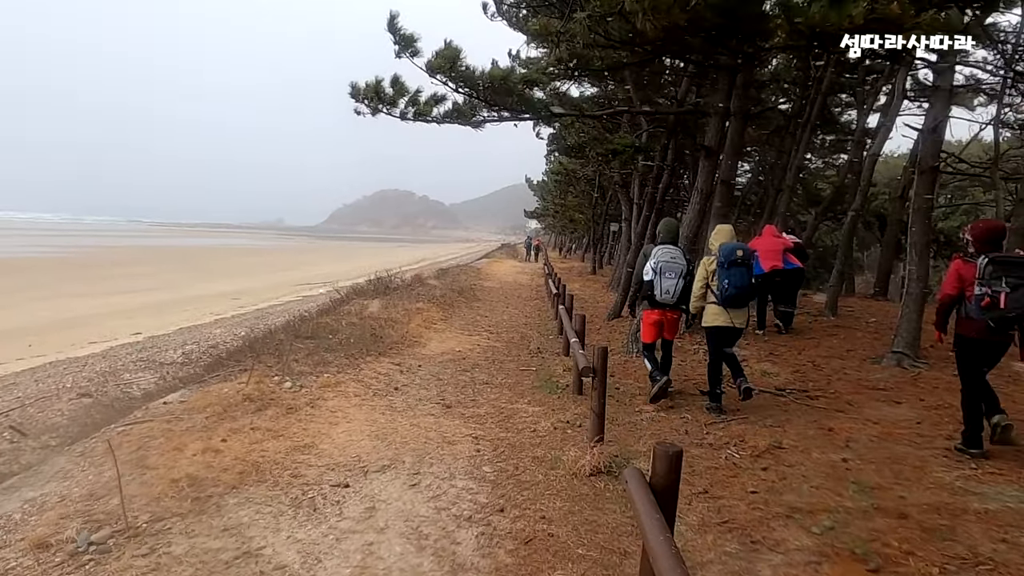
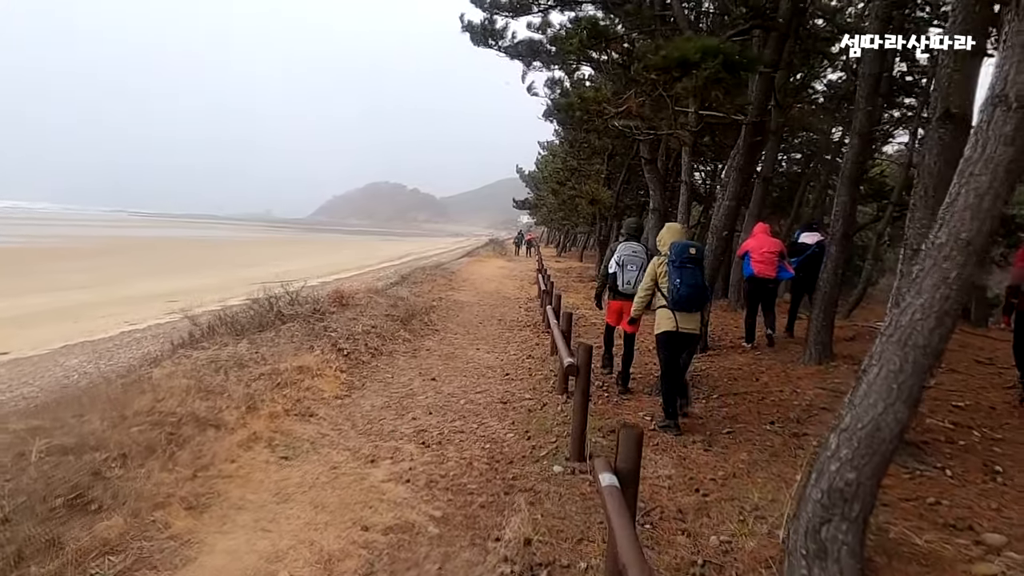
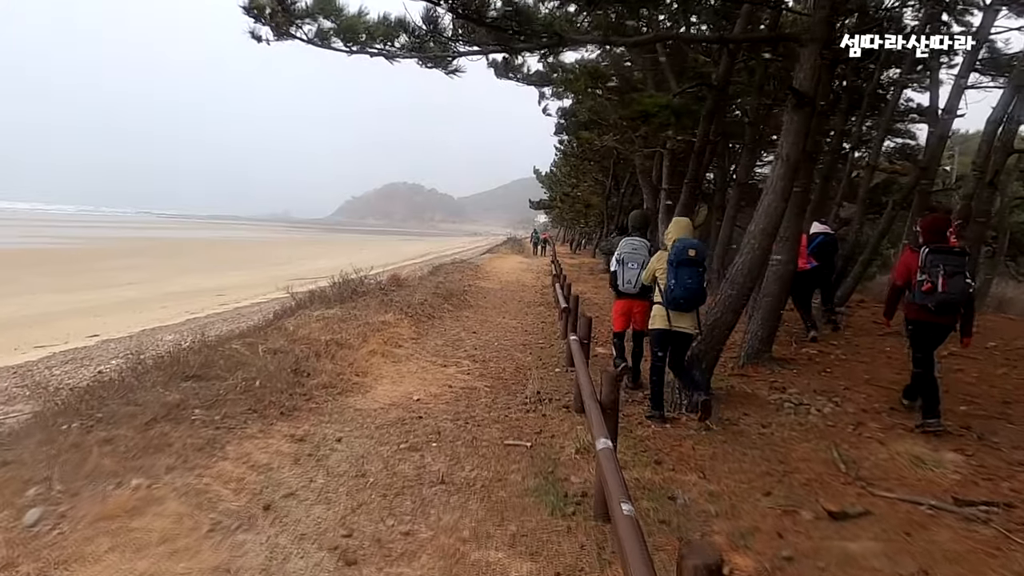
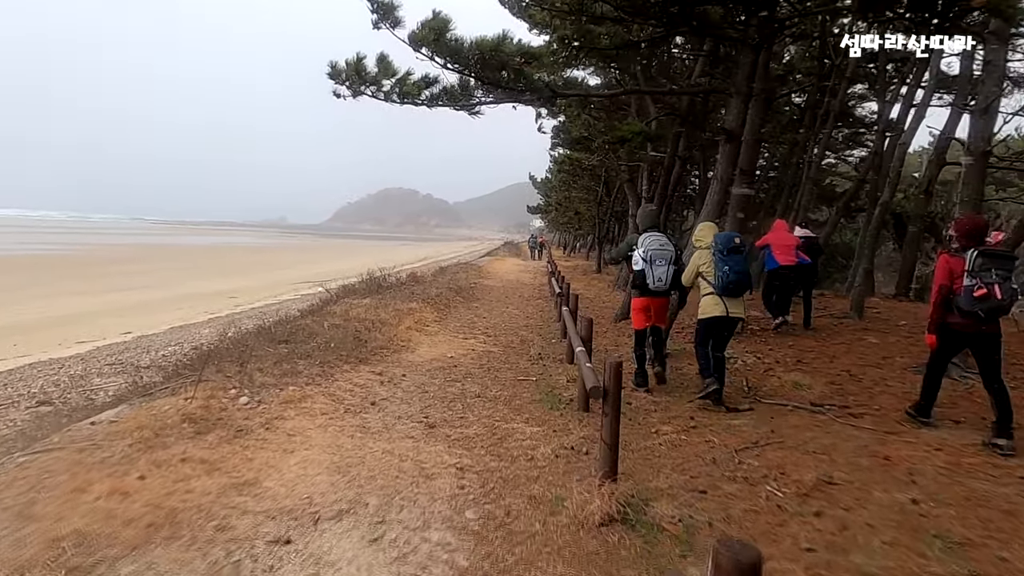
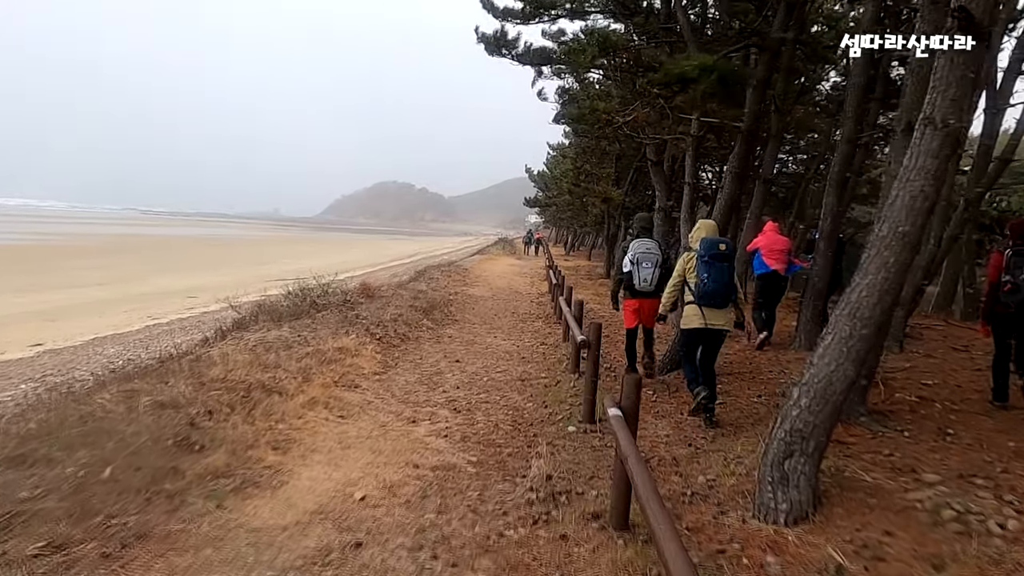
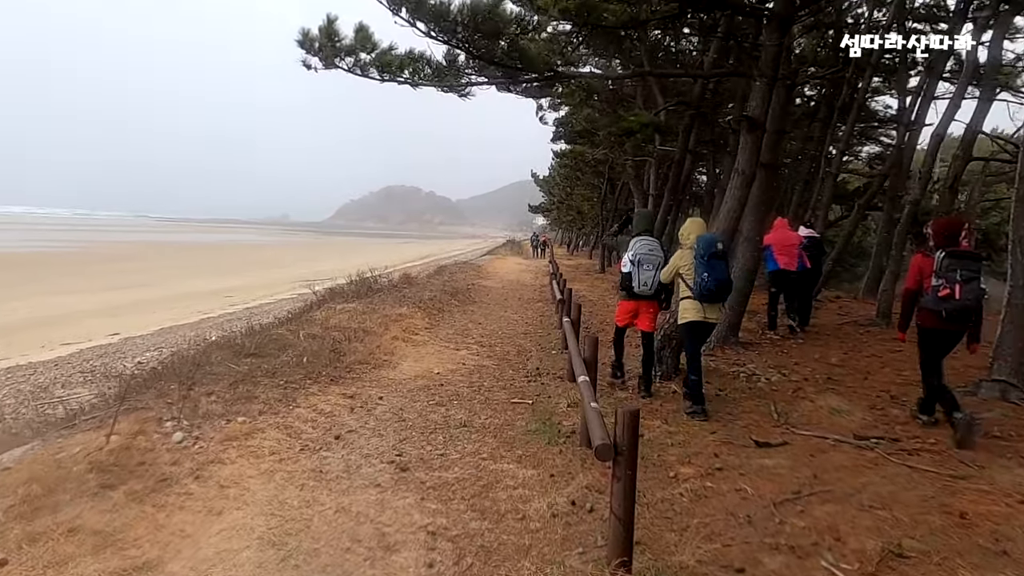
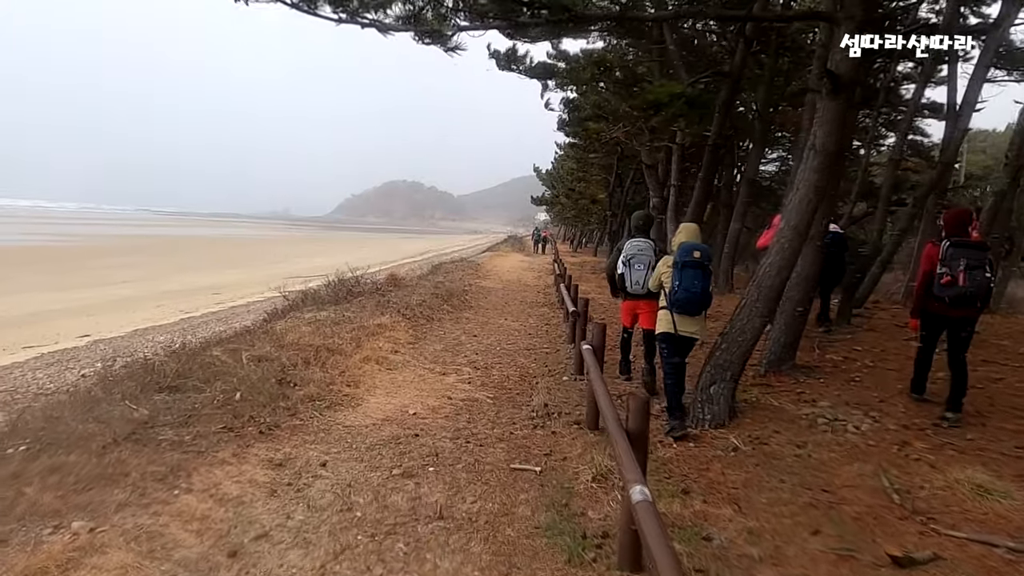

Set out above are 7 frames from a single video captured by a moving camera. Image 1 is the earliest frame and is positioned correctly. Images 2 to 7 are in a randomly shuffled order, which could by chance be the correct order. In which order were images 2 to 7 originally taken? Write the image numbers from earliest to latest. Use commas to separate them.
4, 6, 3, 7, 5, 2
